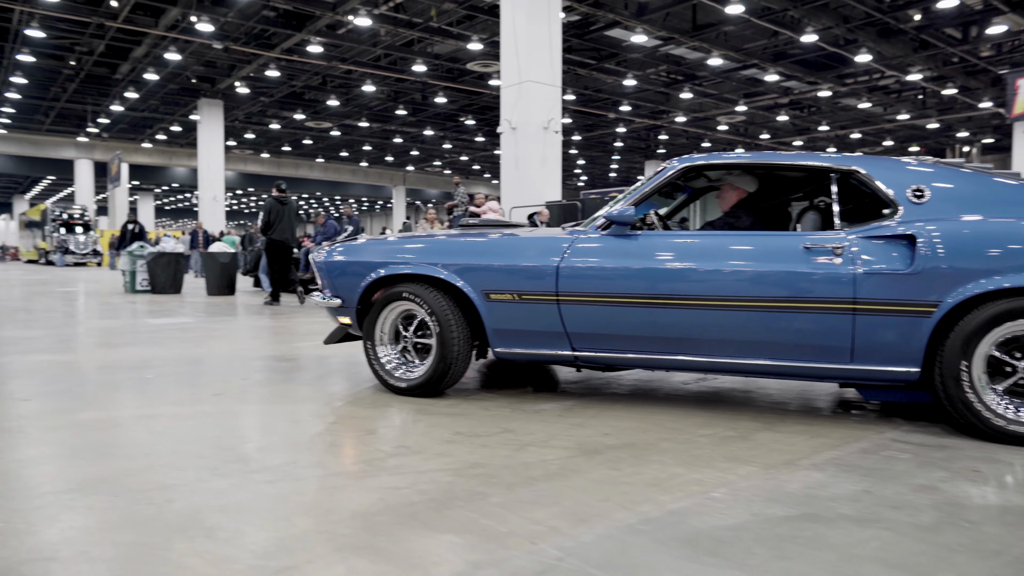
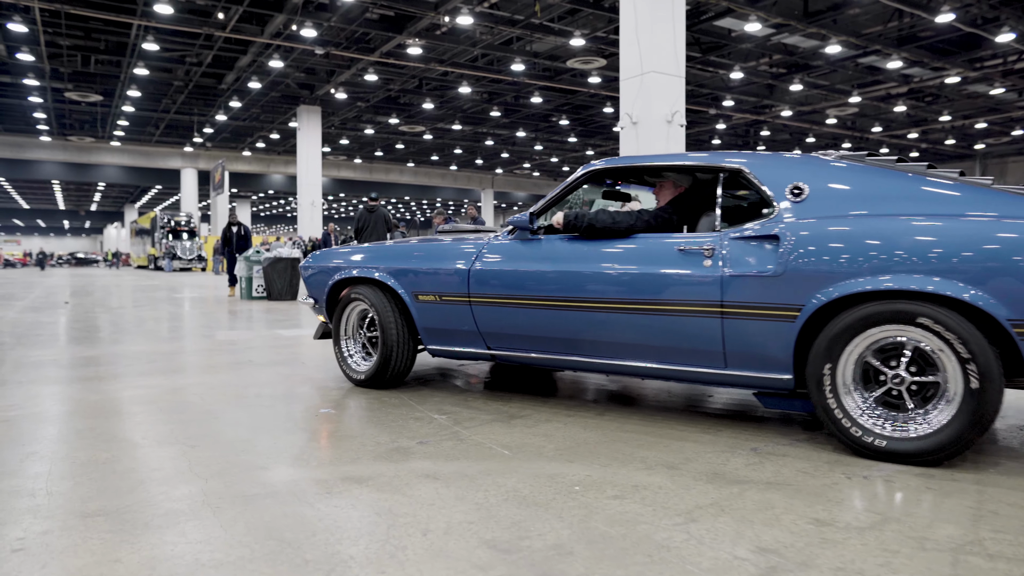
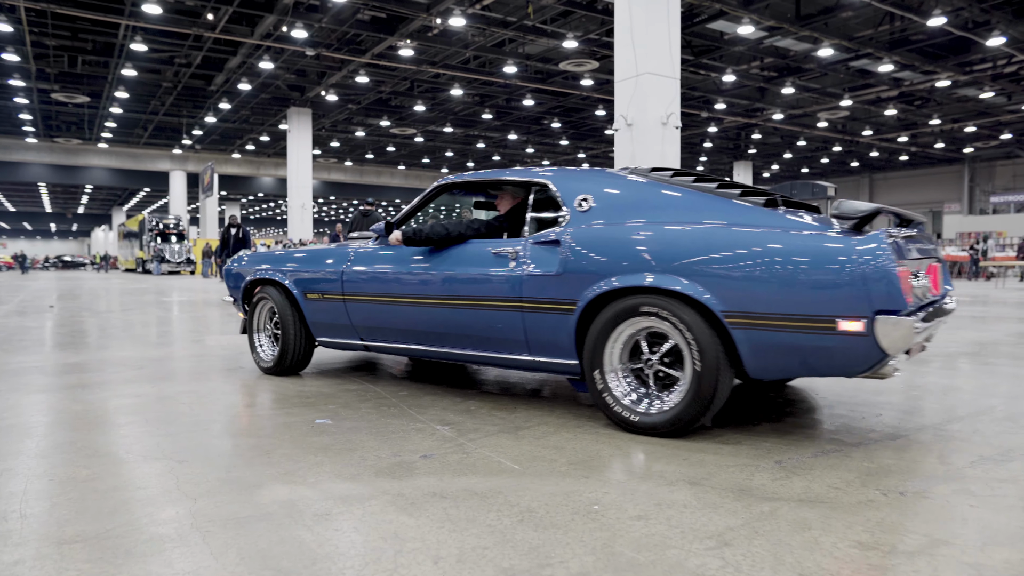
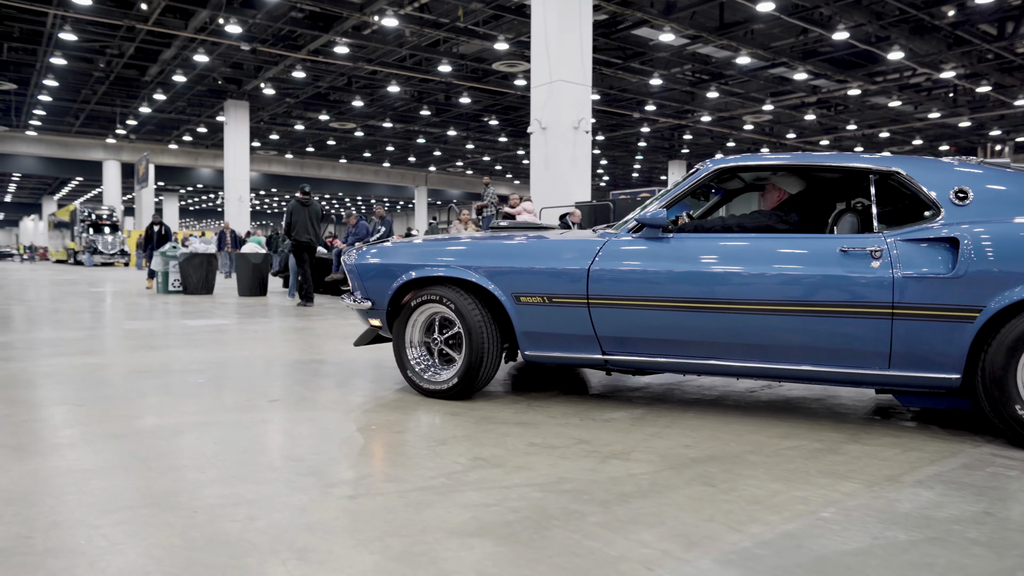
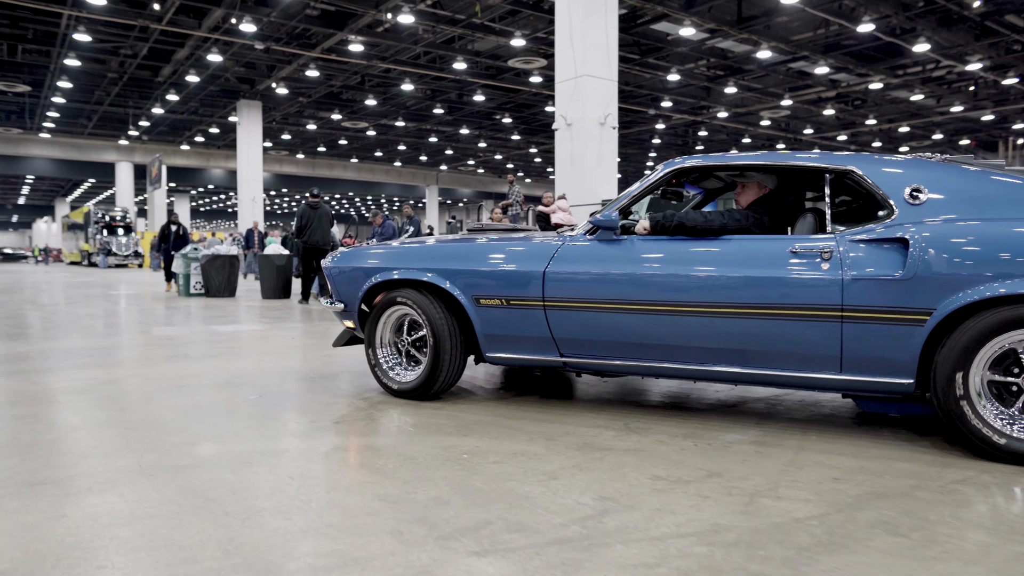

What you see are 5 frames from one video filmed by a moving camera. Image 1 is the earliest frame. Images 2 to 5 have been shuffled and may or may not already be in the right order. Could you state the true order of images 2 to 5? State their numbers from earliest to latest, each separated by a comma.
4, 5, 2, 3
